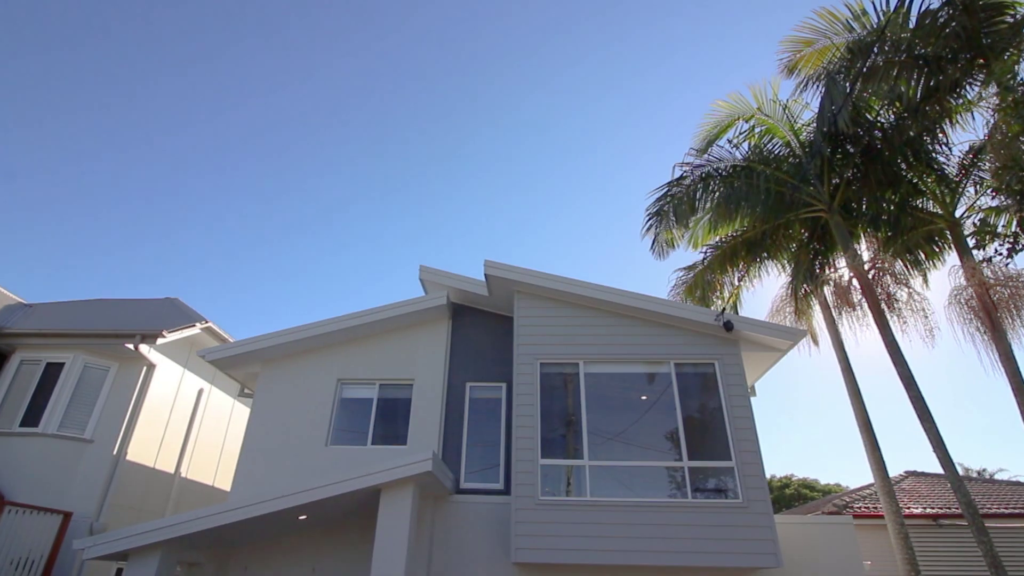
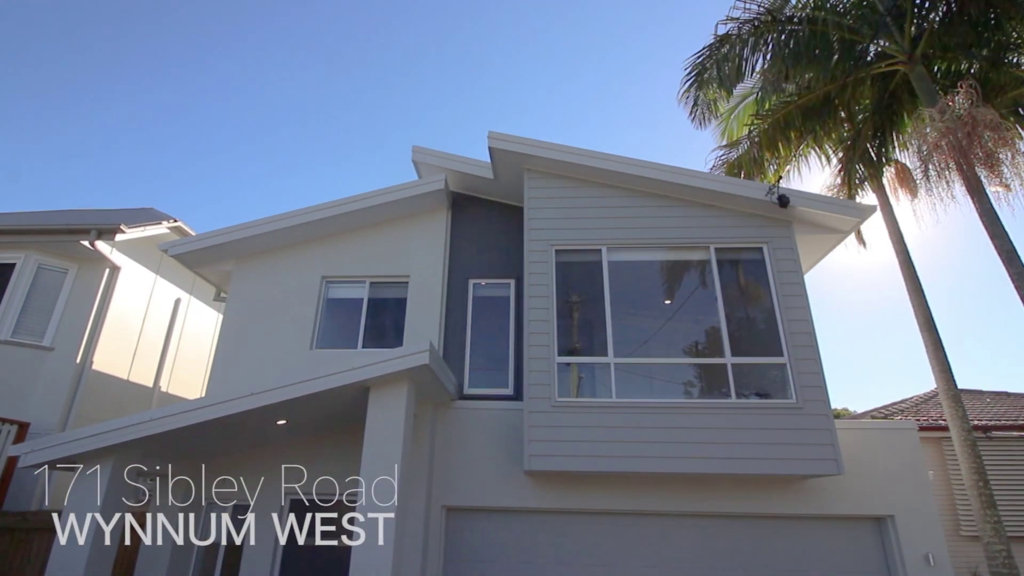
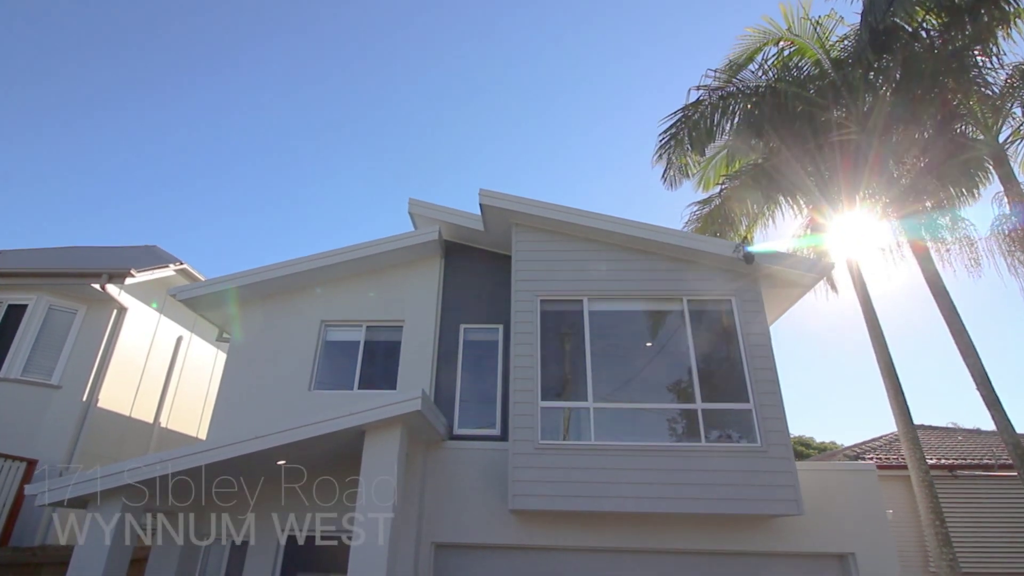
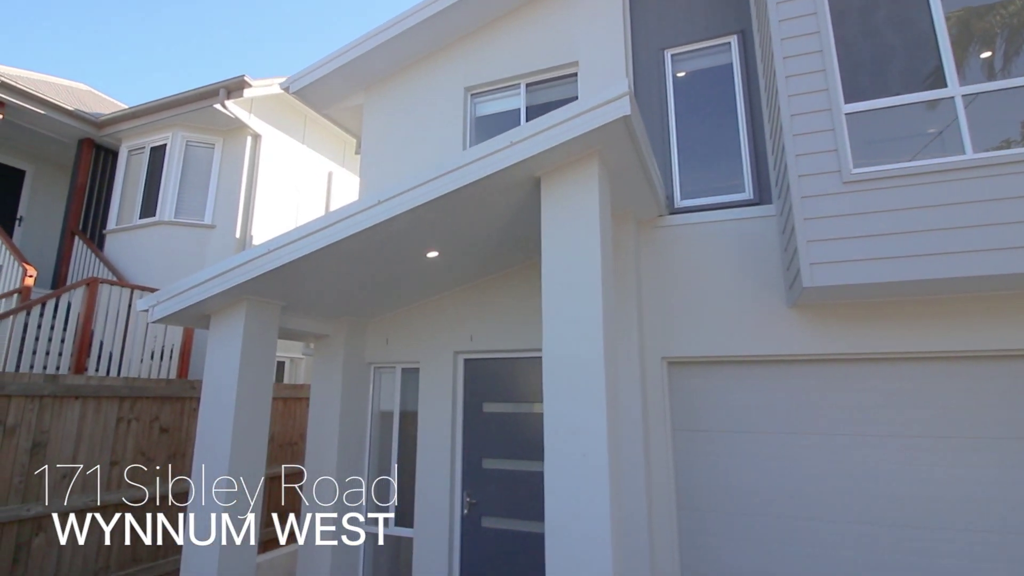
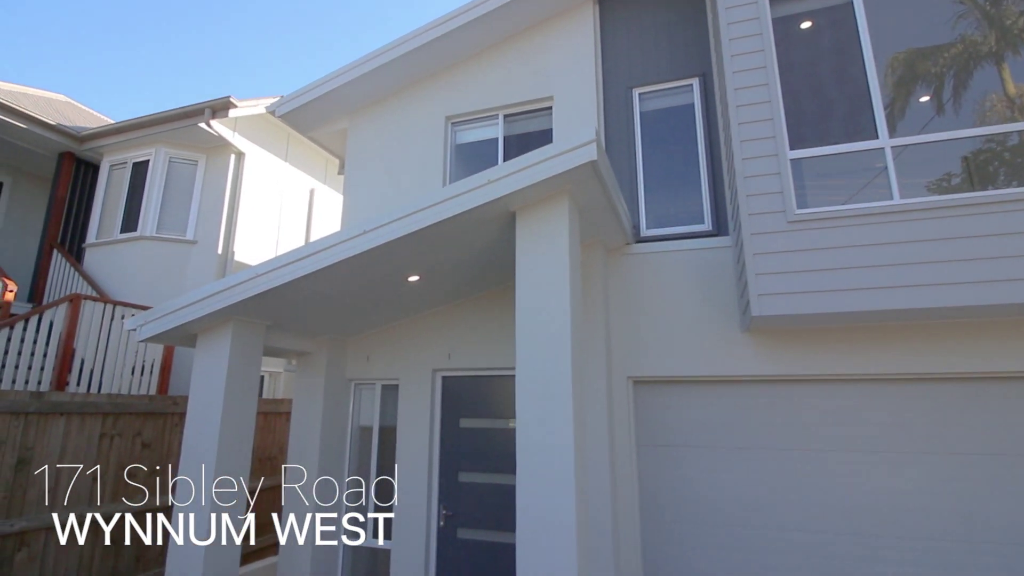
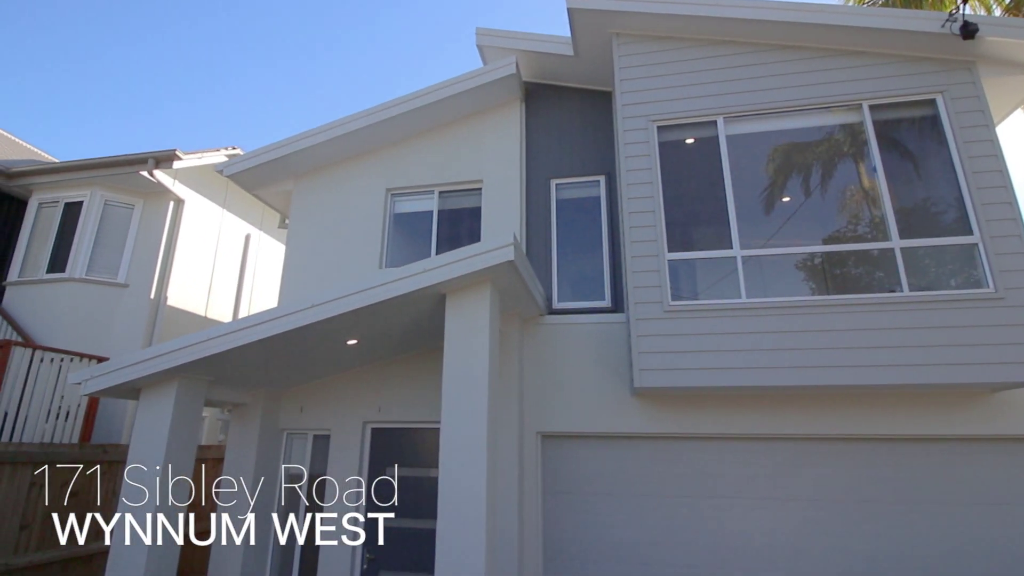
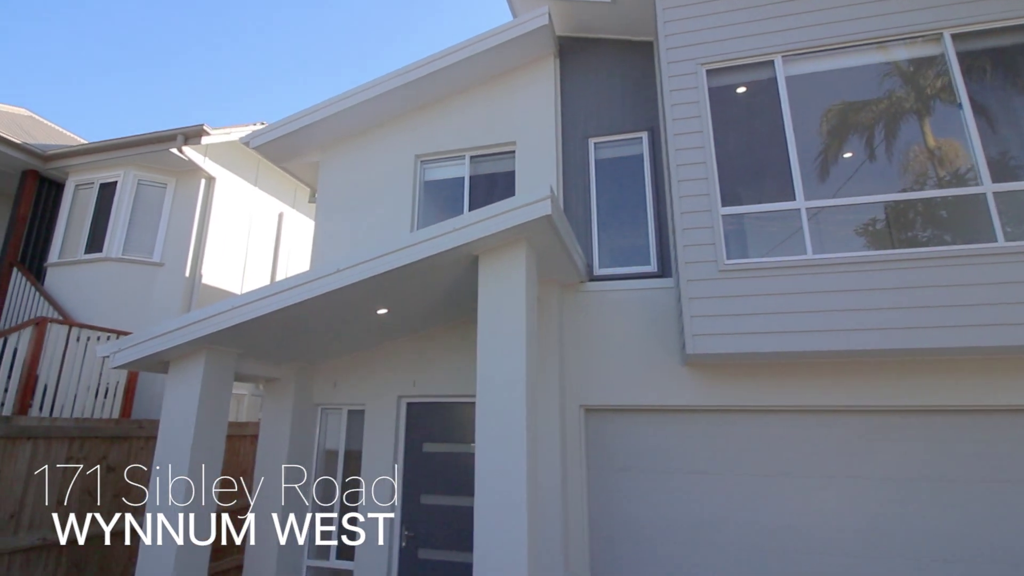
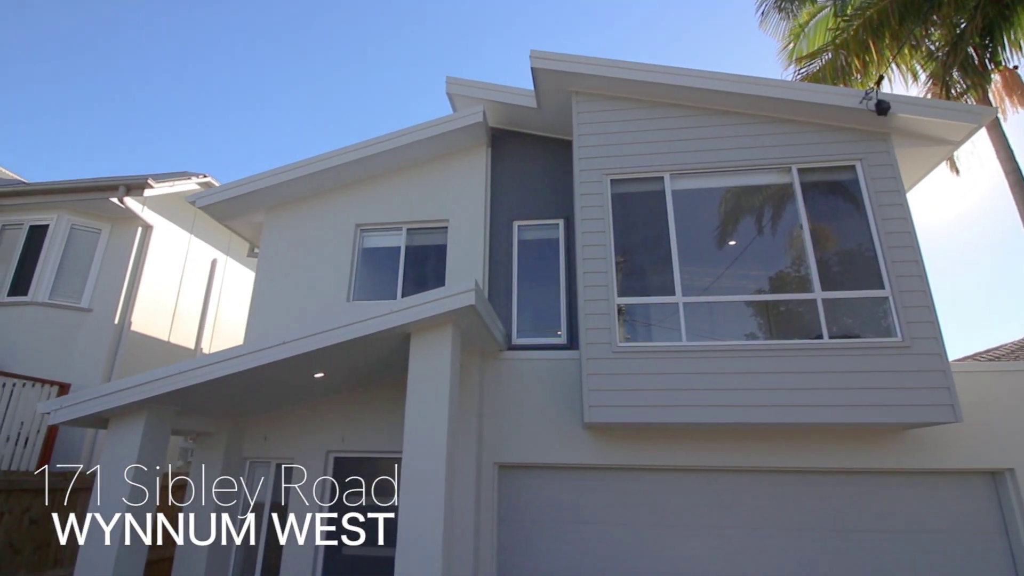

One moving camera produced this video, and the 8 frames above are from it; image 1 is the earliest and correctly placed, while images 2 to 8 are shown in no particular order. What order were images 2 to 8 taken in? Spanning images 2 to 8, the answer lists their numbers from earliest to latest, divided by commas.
3, 2, 8, 6, 7, 5, 4
